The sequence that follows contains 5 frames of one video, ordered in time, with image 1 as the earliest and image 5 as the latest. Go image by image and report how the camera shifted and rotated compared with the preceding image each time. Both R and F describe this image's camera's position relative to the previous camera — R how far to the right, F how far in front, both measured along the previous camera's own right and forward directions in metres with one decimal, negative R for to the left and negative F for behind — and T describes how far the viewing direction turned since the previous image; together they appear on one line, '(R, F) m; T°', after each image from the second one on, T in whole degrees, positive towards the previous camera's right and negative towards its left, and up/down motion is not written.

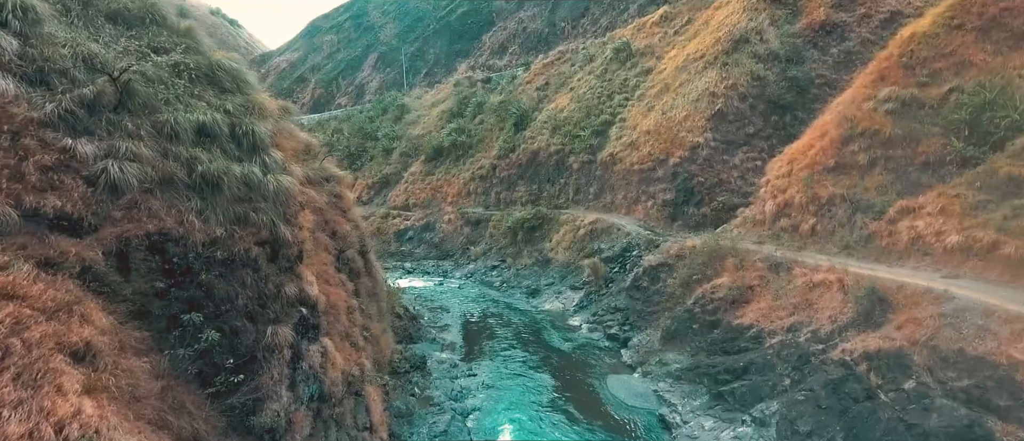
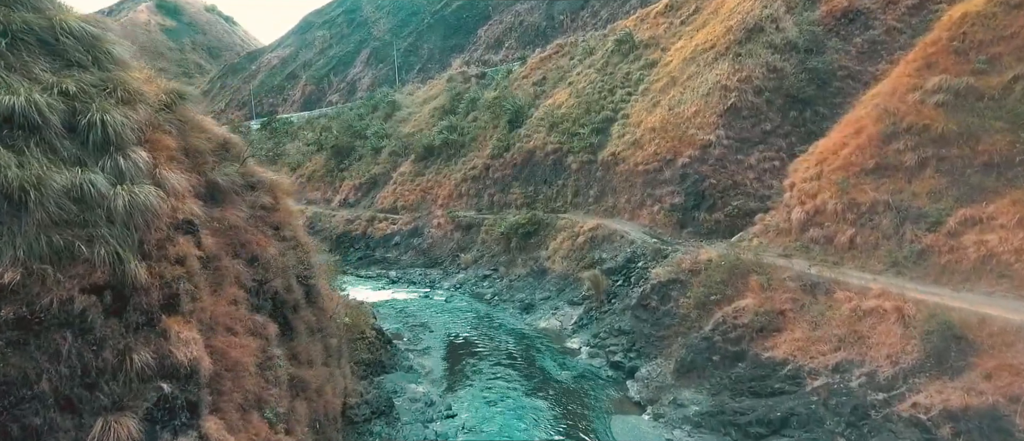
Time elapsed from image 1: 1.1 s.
(+0.3, +2.4) m; 0°
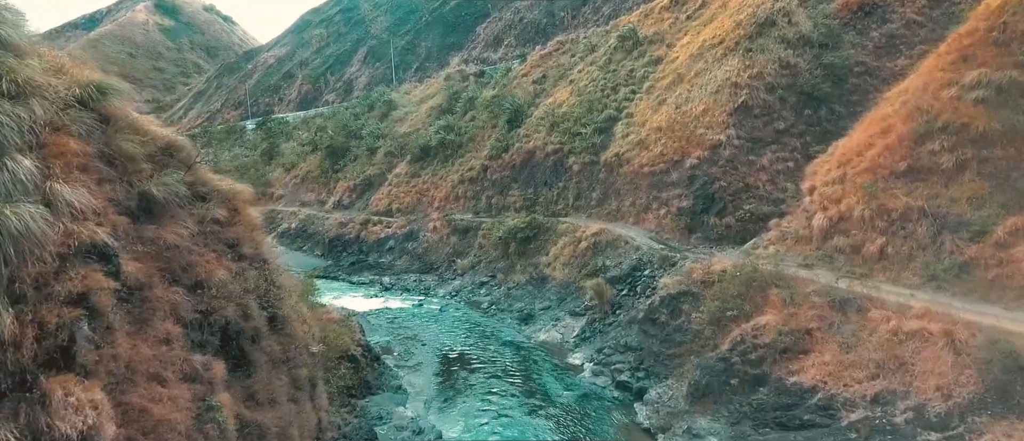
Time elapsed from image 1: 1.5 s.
(+0.1, +1.3) m; 0°
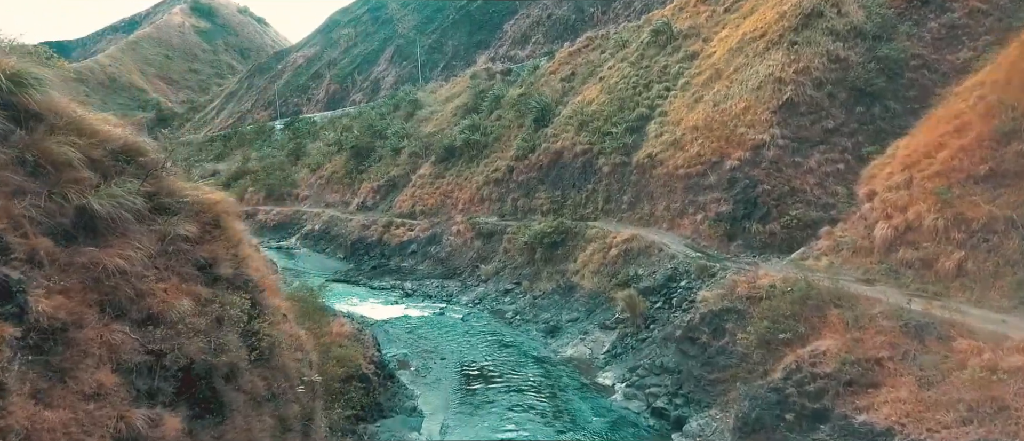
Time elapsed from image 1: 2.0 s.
(+0.1, +1.3) m; -2°
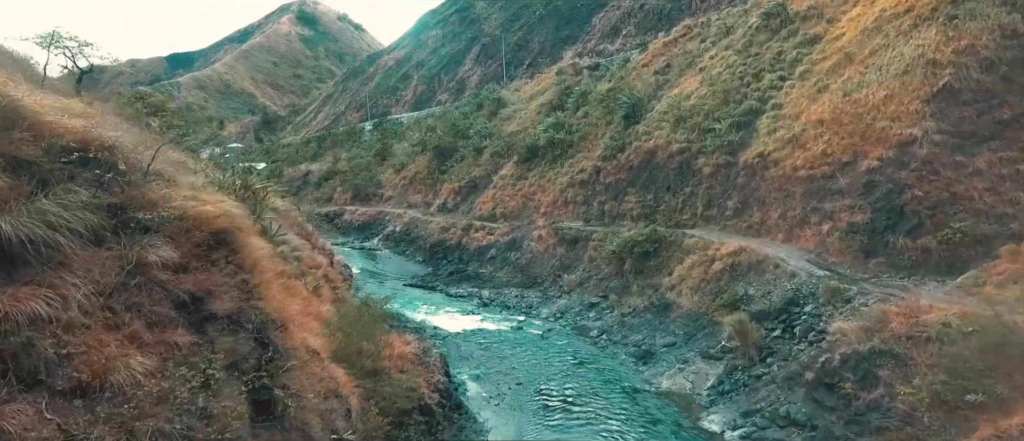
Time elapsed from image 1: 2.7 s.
(-0.1, +2.5) m; -7°
